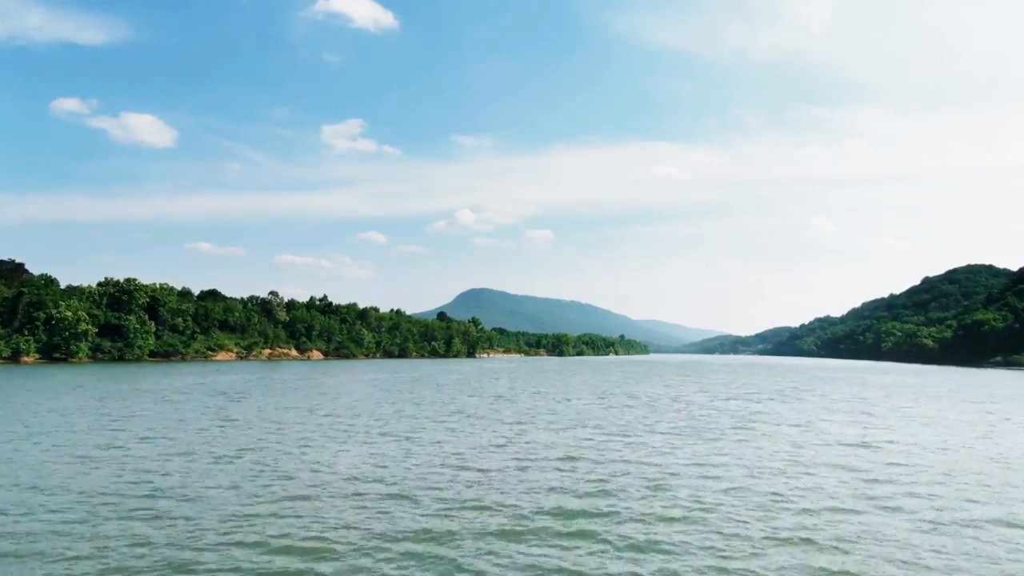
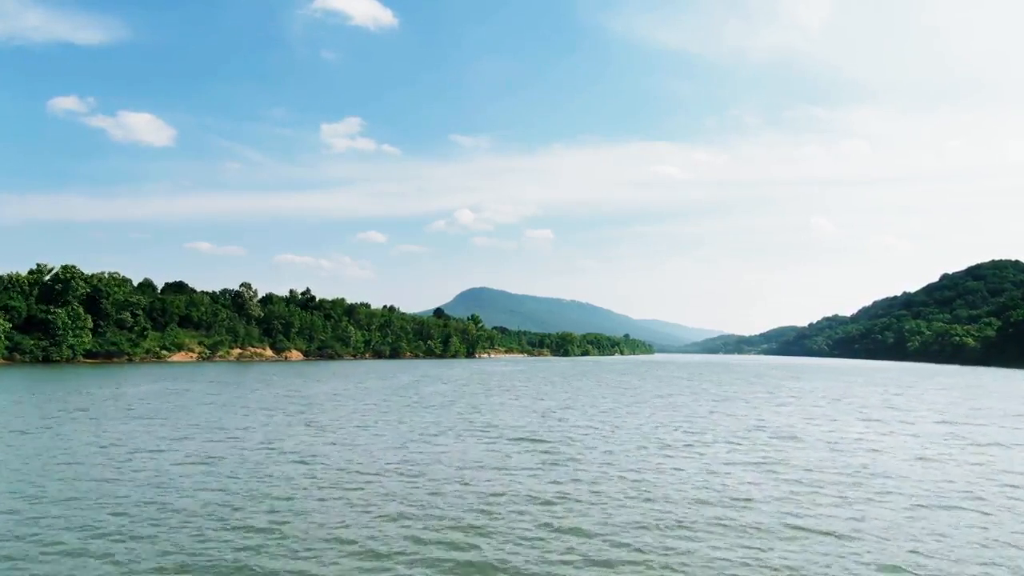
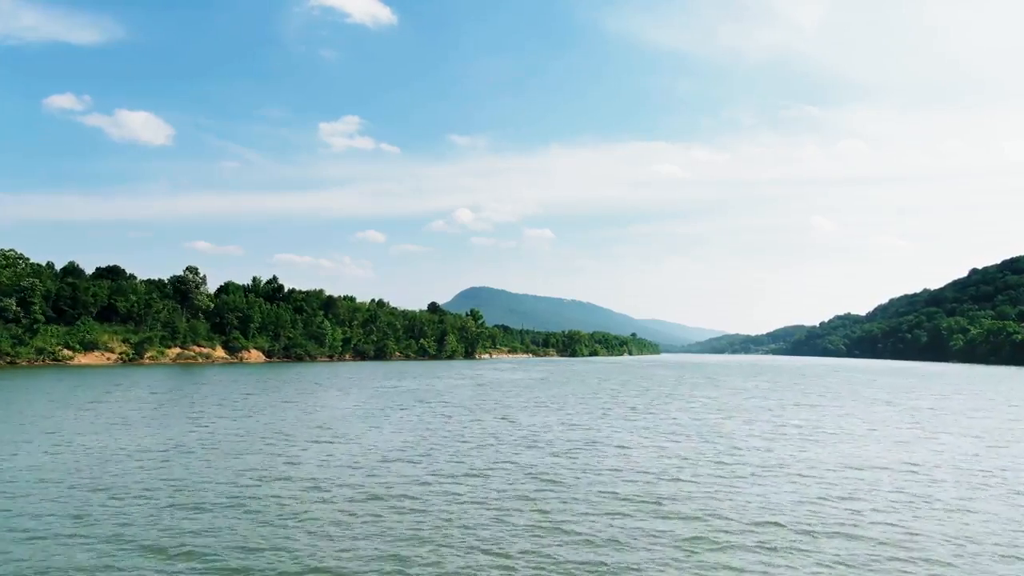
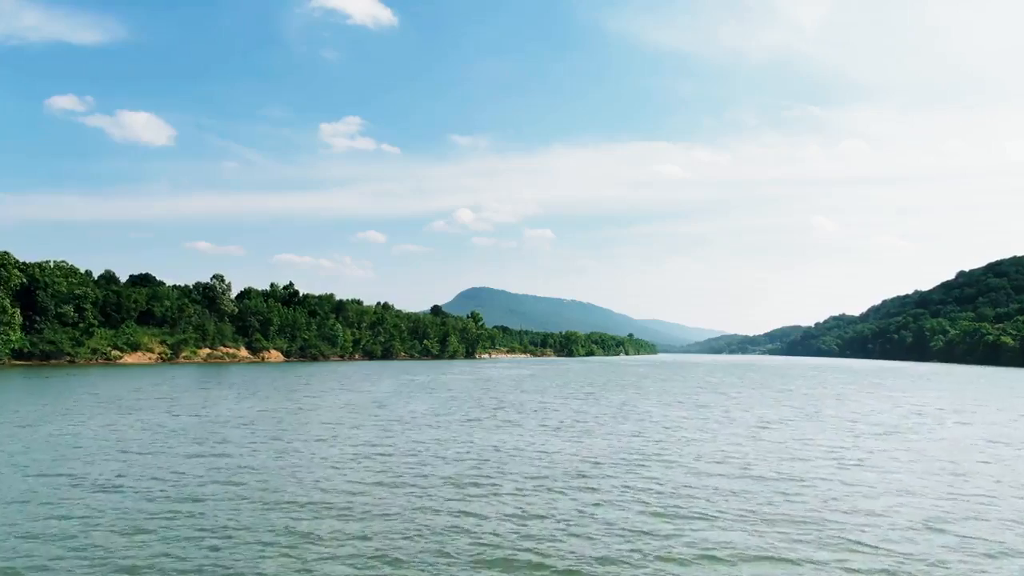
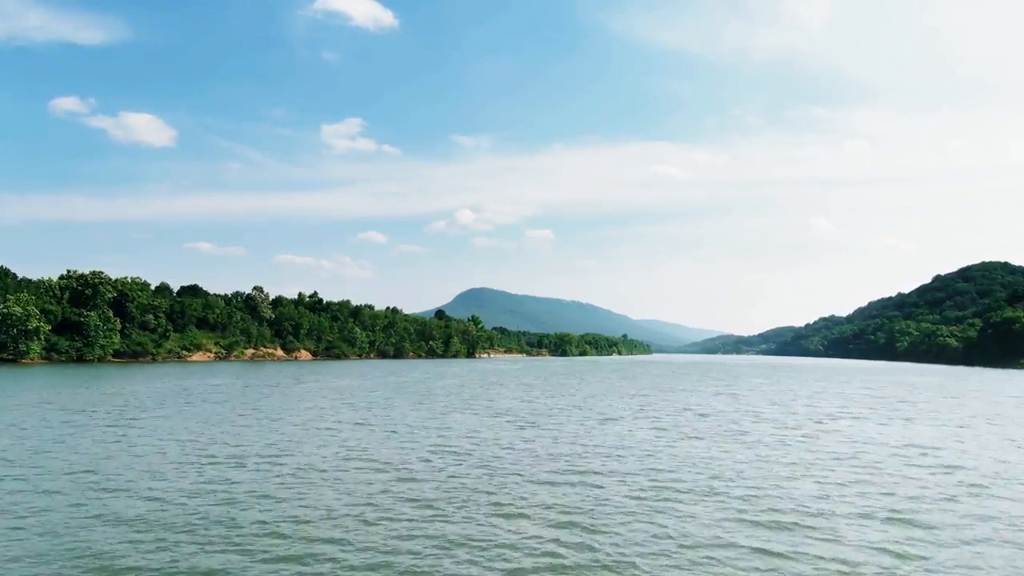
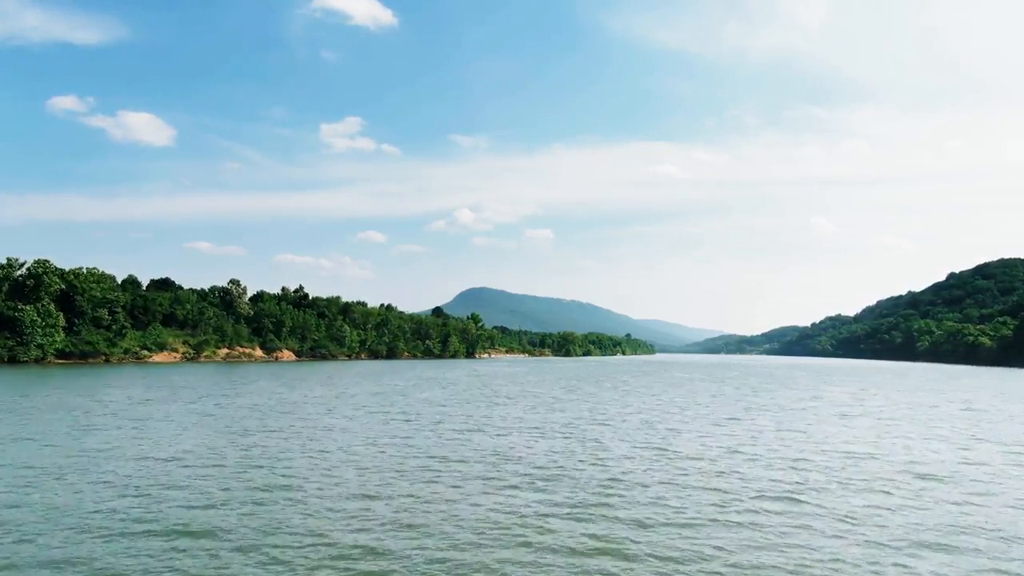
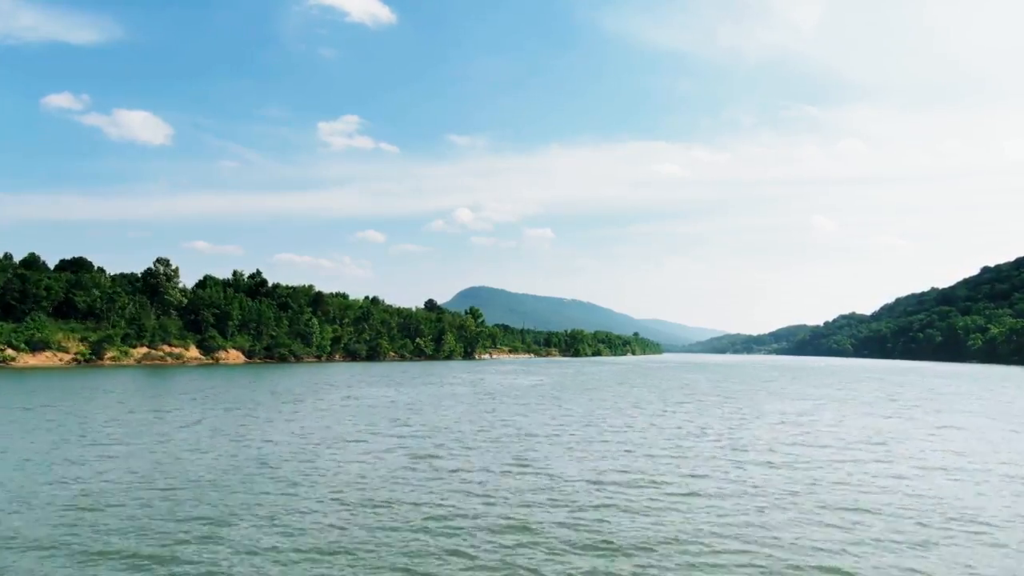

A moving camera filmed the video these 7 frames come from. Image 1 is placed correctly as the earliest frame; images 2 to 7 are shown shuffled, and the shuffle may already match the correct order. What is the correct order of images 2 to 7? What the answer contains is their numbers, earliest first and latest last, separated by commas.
5, 2, 6, 4, 3, 7
